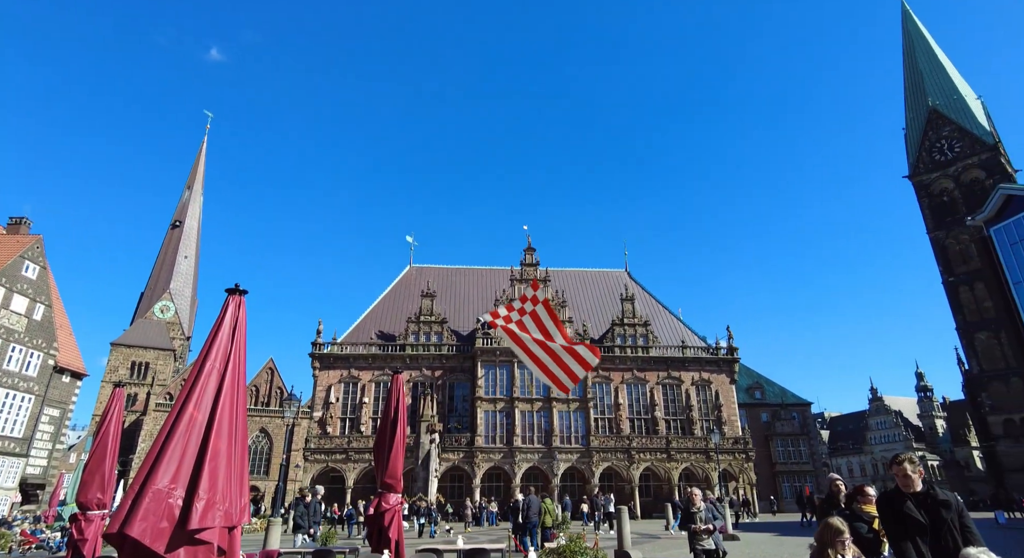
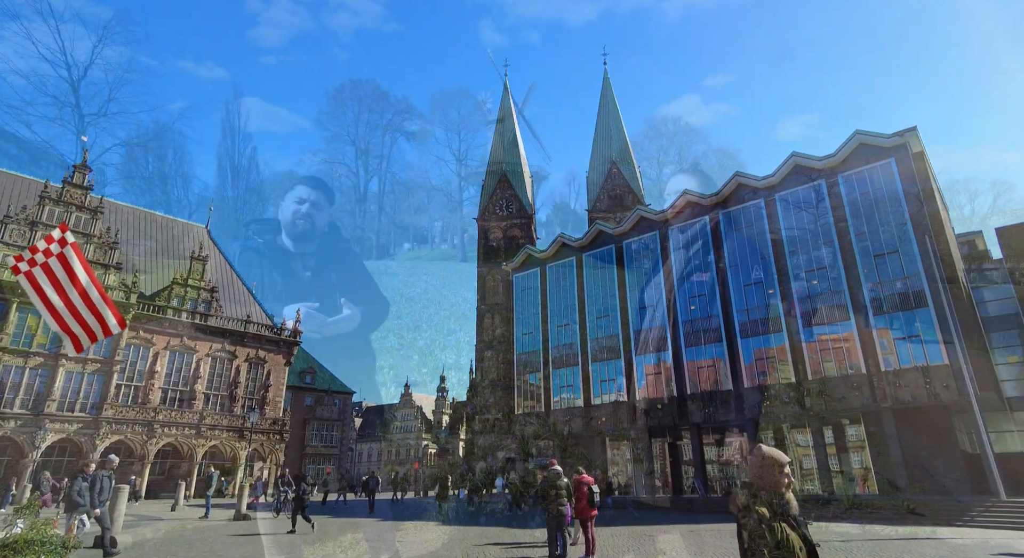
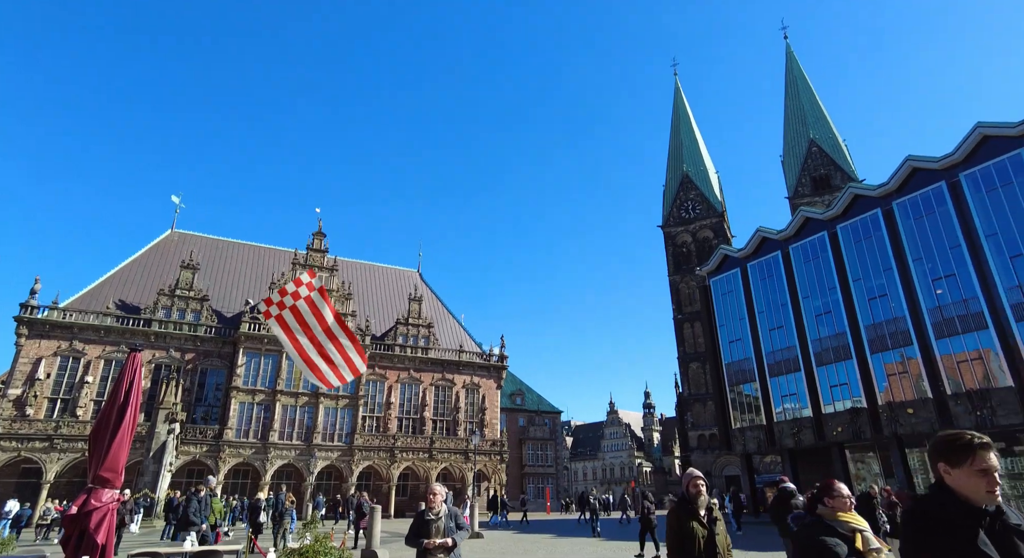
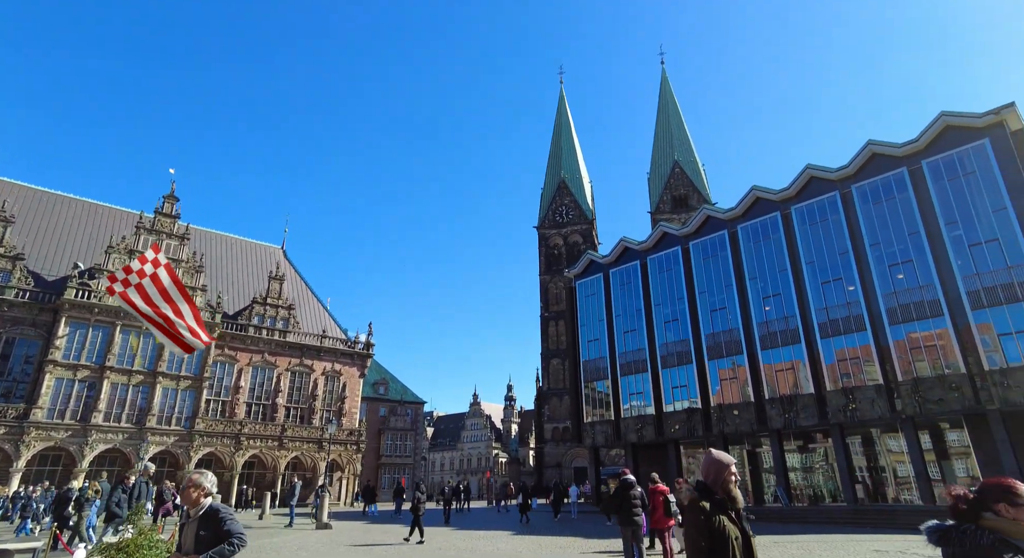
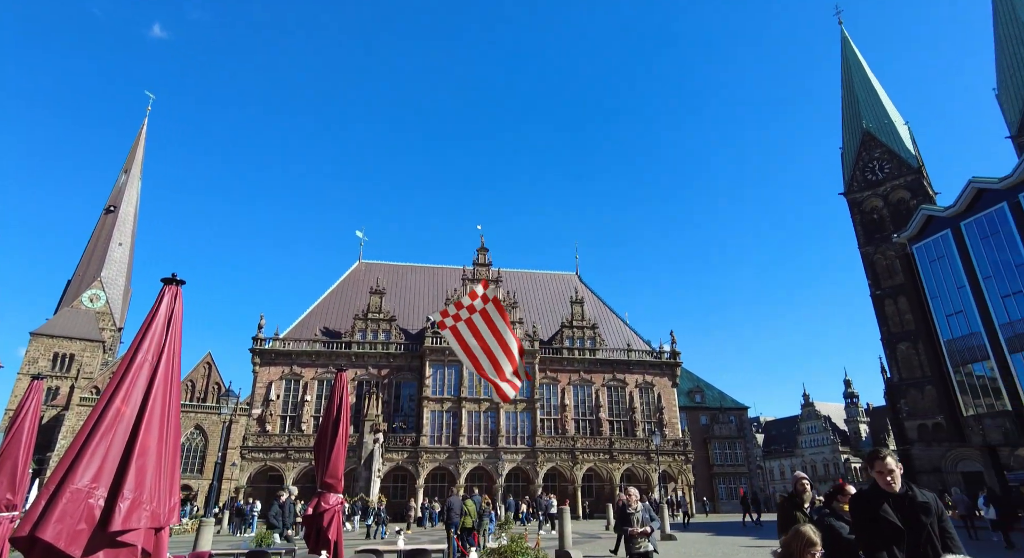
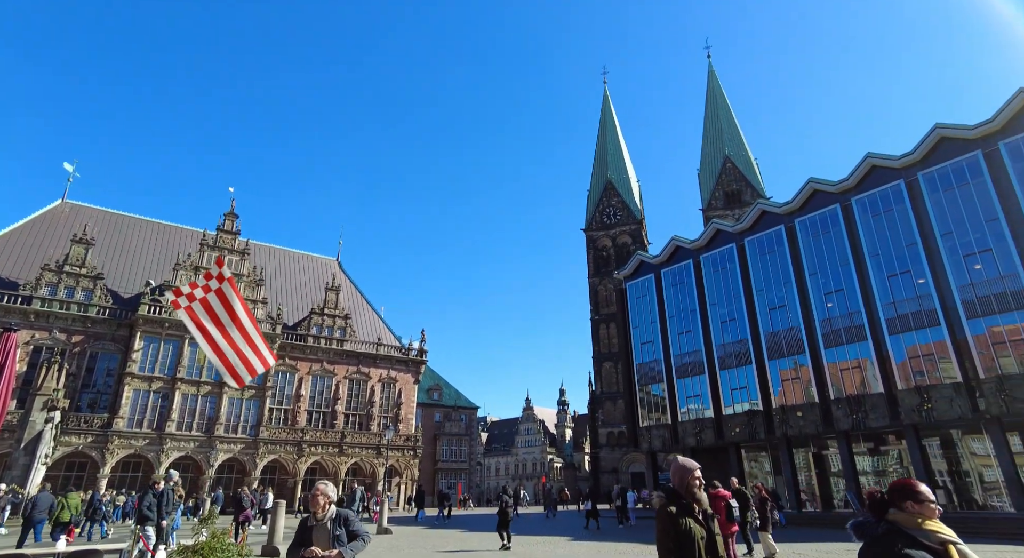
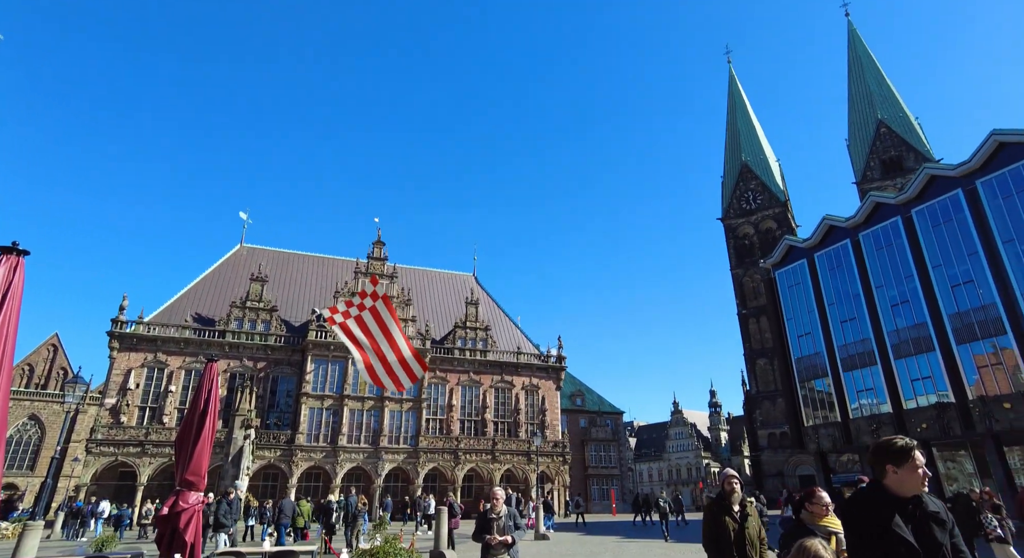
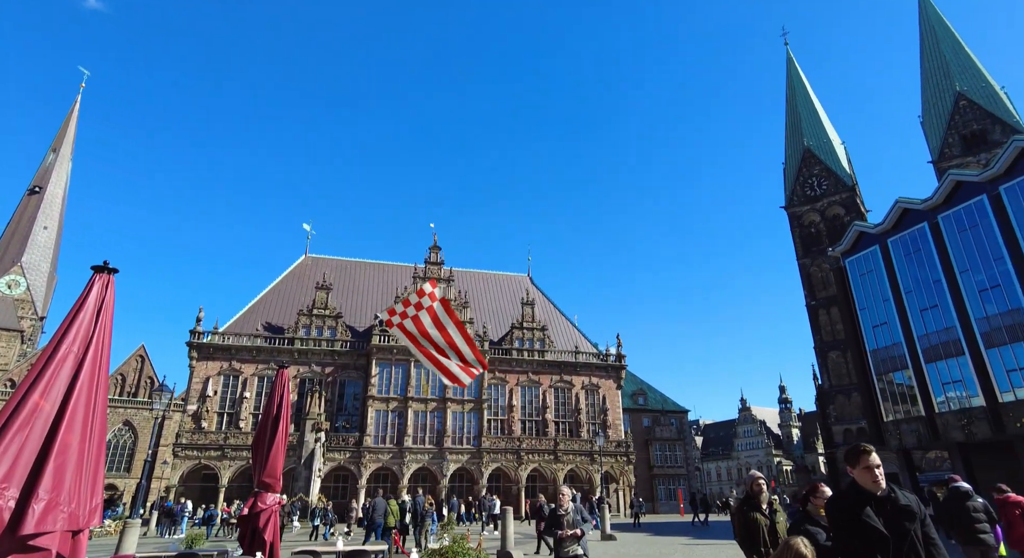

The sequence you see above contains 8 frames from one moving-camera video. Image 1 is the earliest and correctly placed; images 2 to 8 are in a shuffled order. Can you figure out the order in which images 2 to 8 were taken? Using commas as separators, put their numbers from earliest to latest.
5, 8, 7, 3, 6, 4, 2
